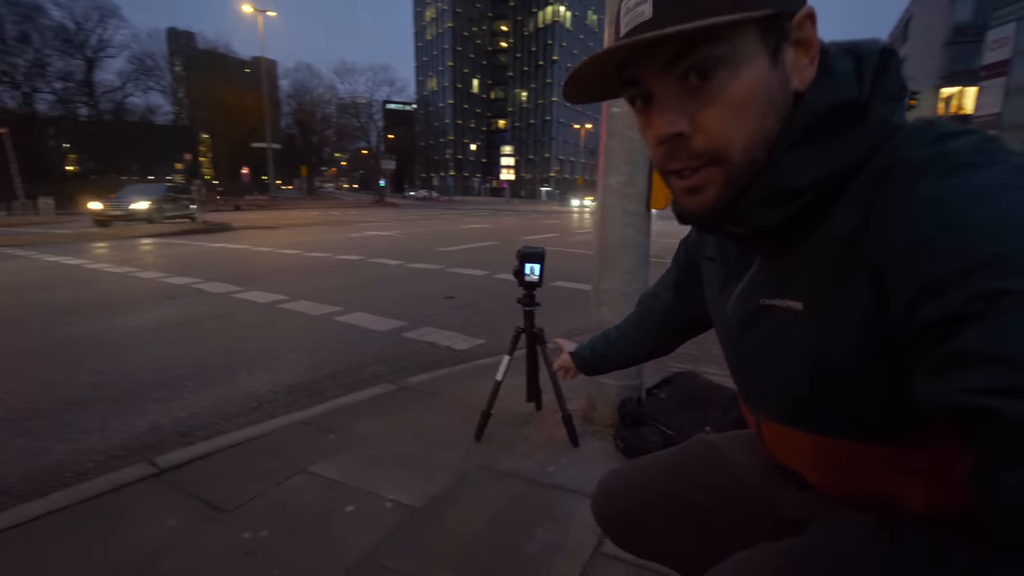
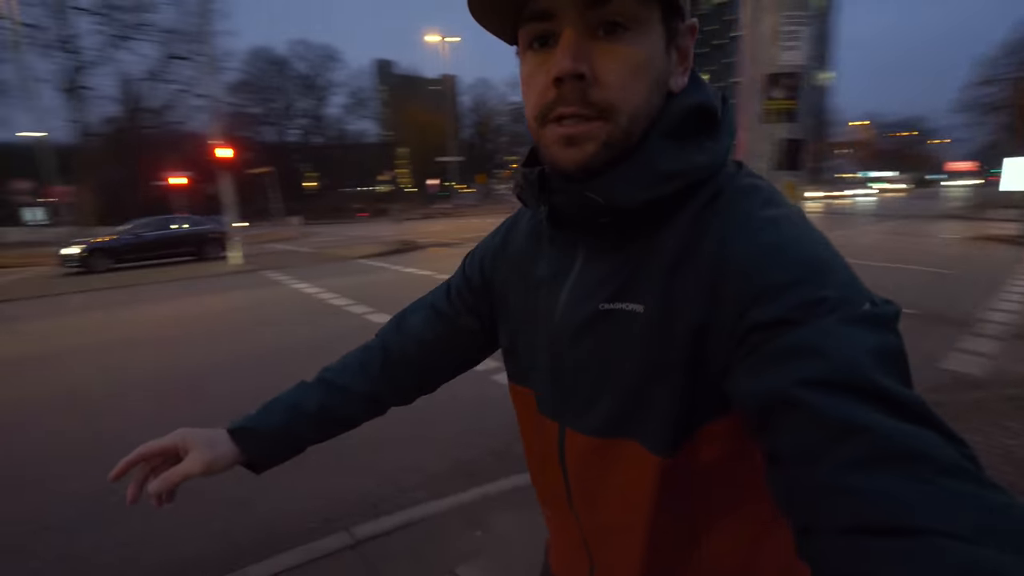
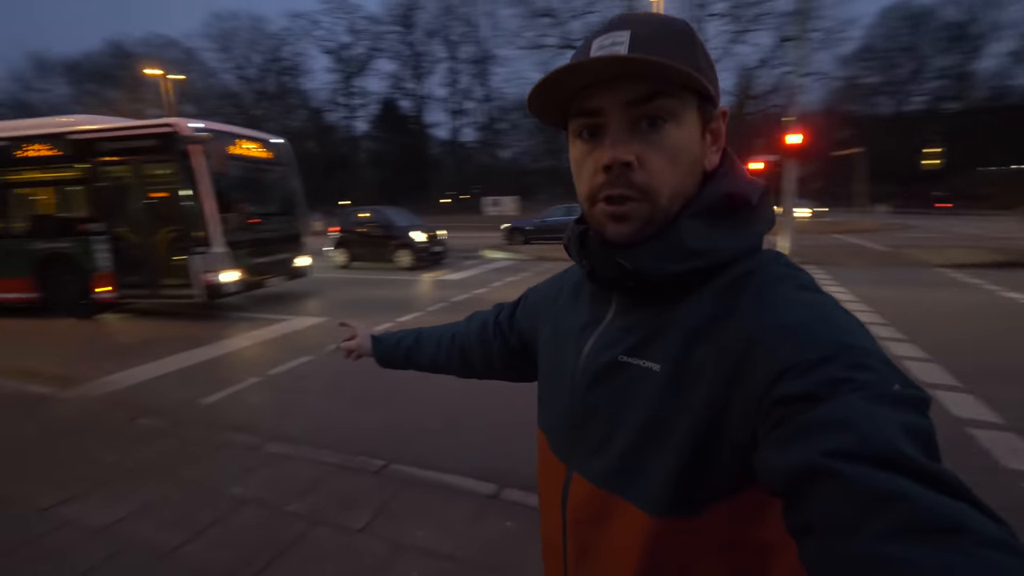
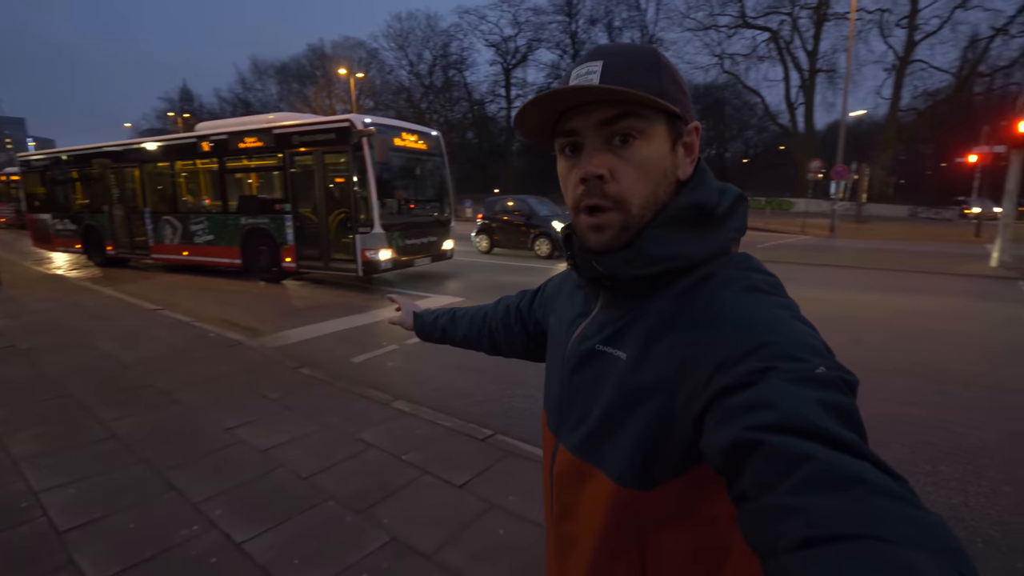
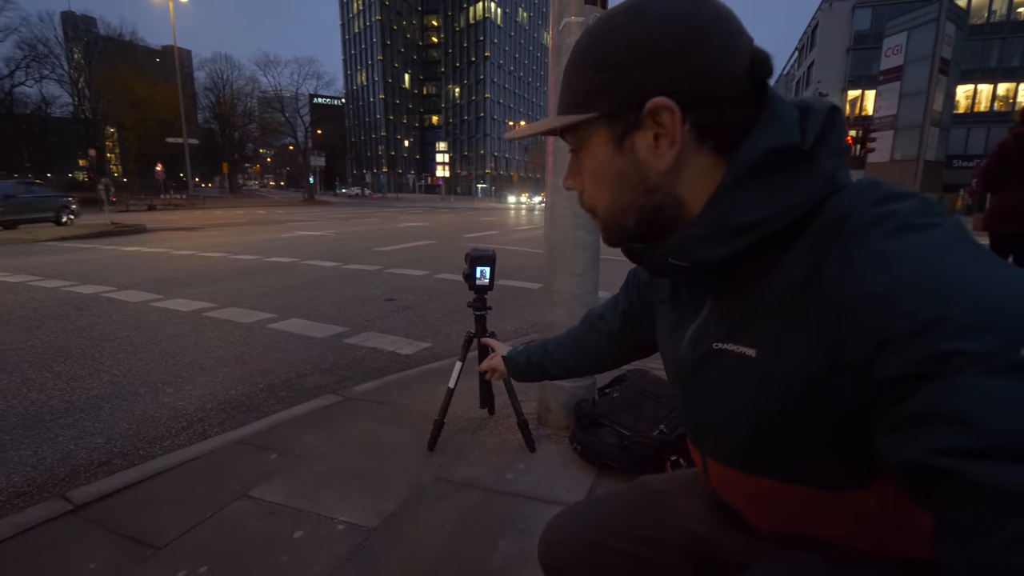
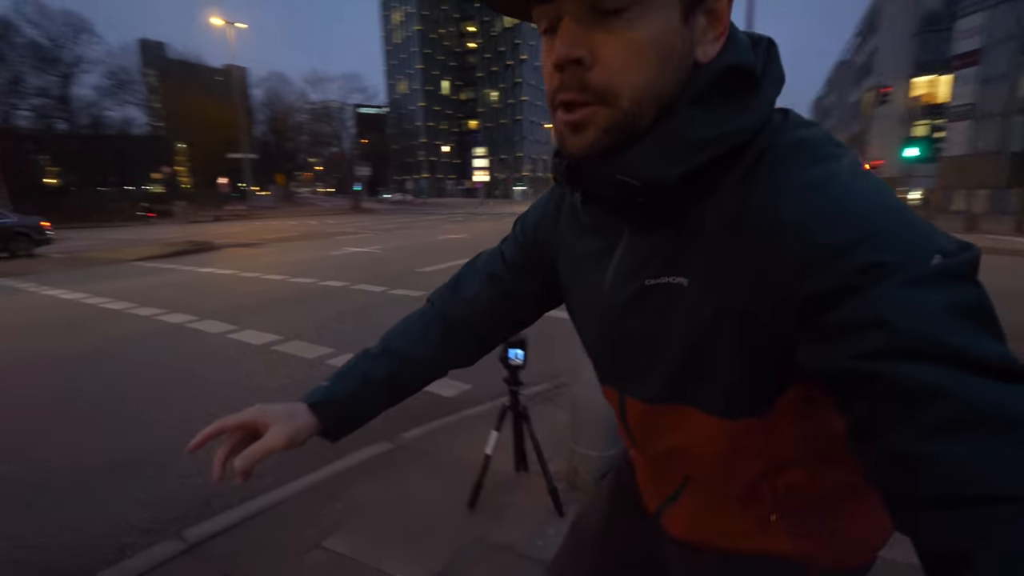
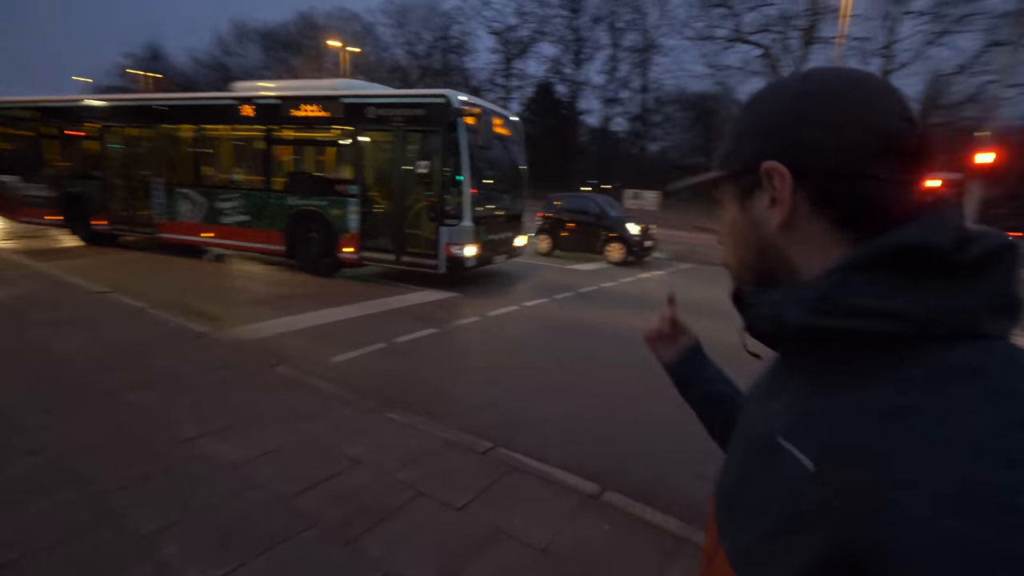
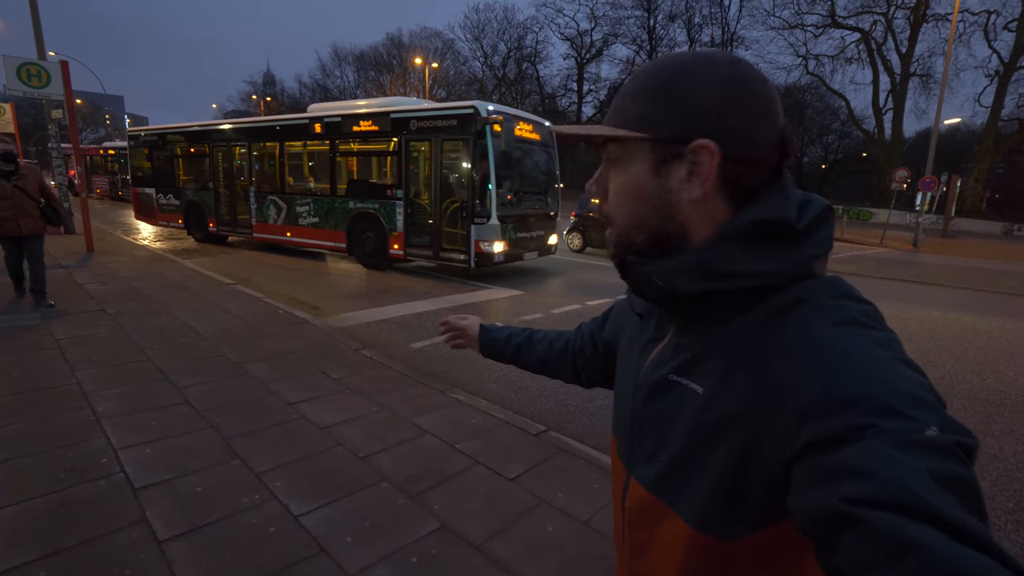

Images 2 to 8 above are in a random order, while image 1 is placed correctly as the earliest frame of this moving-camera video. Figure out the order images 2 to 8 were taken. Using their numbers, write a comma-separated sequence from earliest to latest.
5, 6, 2, 3, 4, 8, 7
